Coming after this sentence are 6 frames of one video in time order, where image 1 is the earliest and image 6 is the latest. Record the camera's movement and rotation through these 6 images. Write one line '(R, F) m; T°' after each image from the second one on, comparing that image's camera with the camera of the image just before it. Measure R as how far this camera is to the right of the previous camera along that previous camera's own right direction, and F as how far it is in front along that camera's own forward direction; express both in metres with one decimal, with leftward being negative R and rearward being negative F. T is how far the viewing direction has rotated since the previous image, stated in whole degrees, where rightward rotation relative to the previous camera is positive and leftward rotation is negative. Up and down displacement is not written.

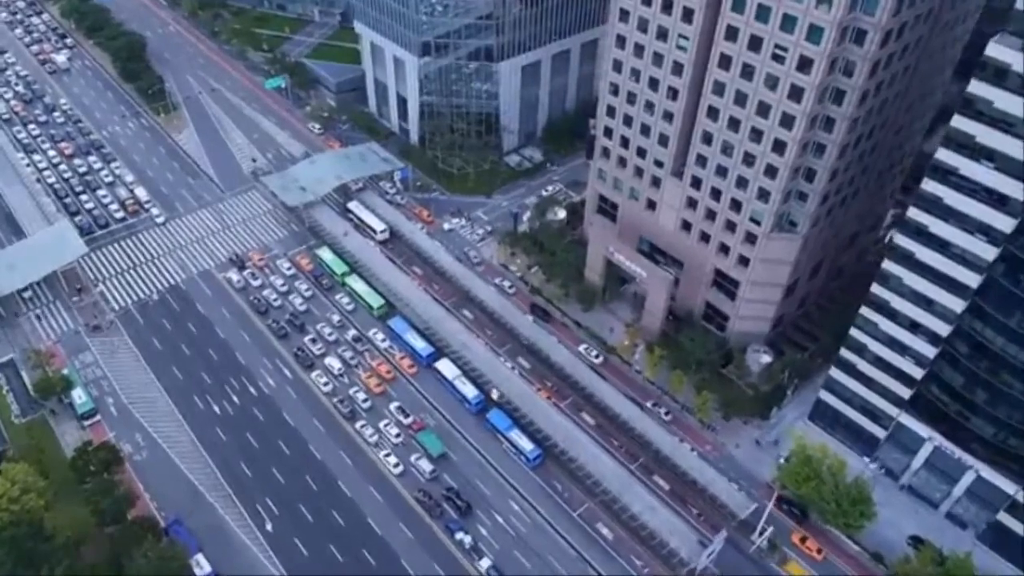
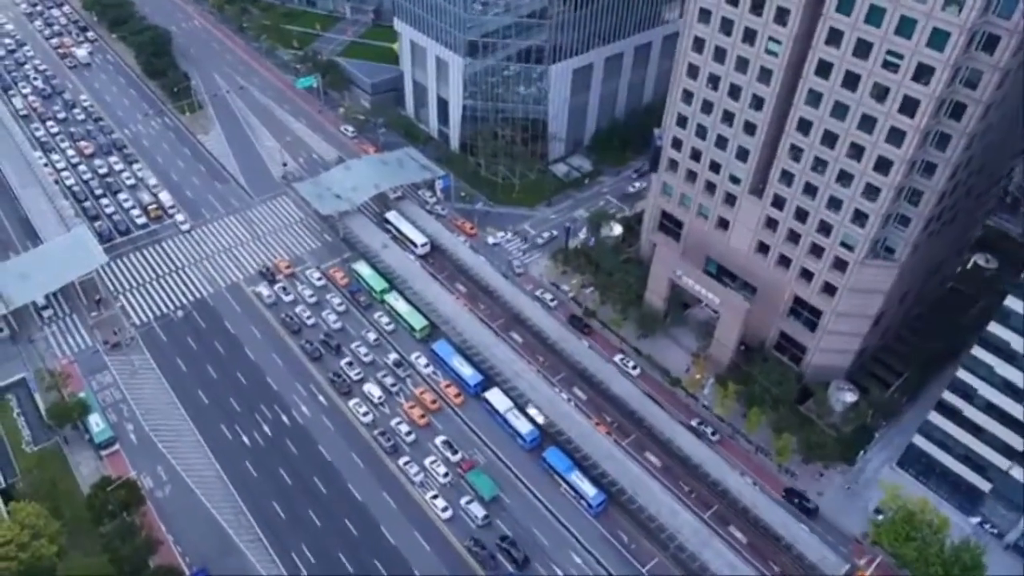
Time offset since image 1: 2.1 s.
(-5.8, +9.0) m; -1°
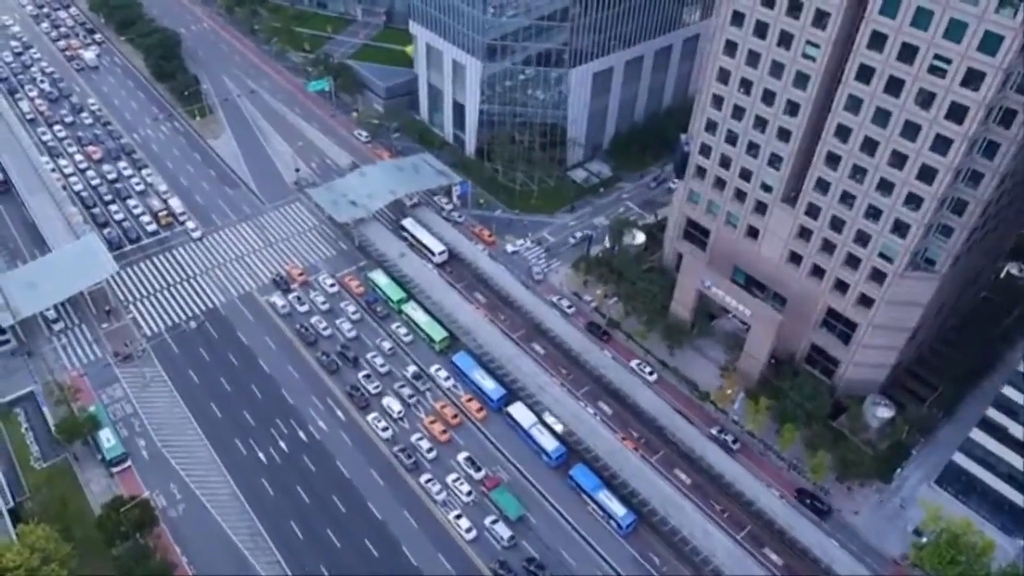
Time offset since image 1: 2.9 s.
(-2.5, +3.0) m; 0°
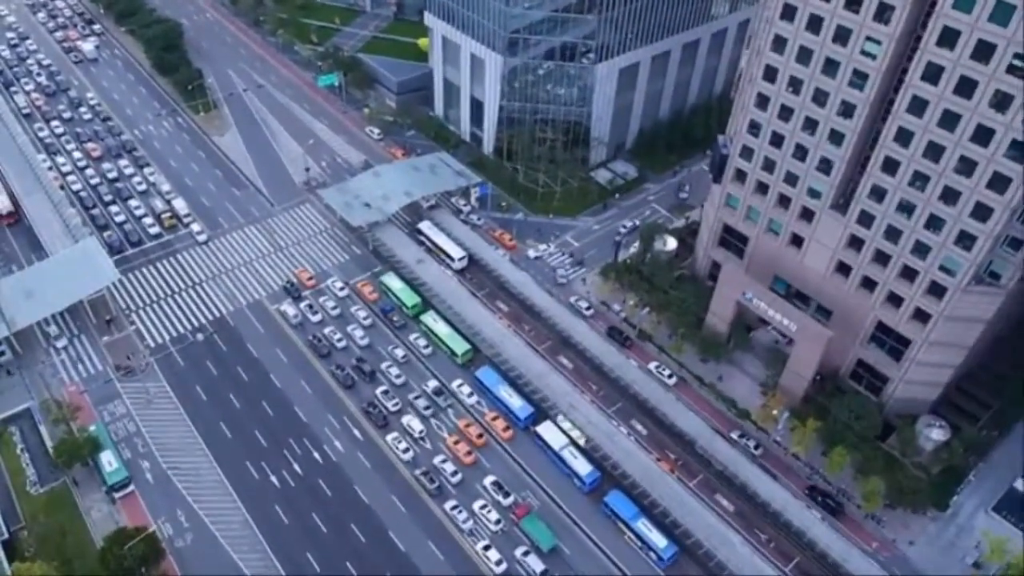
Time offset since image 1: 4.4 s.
(-3.3, +5.8) m; 0°
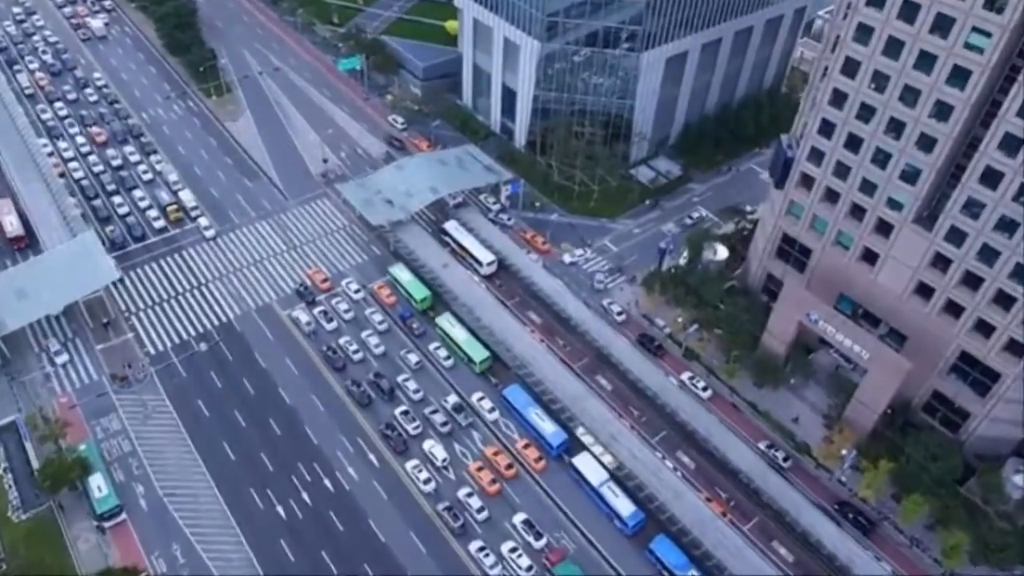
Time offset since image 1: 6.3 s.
(-2.0, +9.0) m; -1°
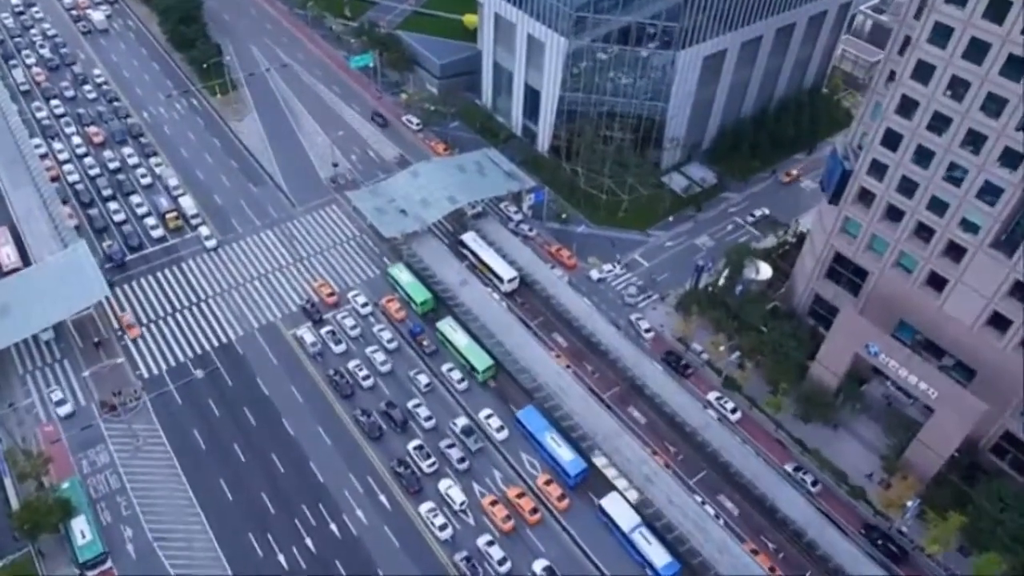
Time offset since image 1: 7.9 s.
(-1.3, +7.4) m; -1°
